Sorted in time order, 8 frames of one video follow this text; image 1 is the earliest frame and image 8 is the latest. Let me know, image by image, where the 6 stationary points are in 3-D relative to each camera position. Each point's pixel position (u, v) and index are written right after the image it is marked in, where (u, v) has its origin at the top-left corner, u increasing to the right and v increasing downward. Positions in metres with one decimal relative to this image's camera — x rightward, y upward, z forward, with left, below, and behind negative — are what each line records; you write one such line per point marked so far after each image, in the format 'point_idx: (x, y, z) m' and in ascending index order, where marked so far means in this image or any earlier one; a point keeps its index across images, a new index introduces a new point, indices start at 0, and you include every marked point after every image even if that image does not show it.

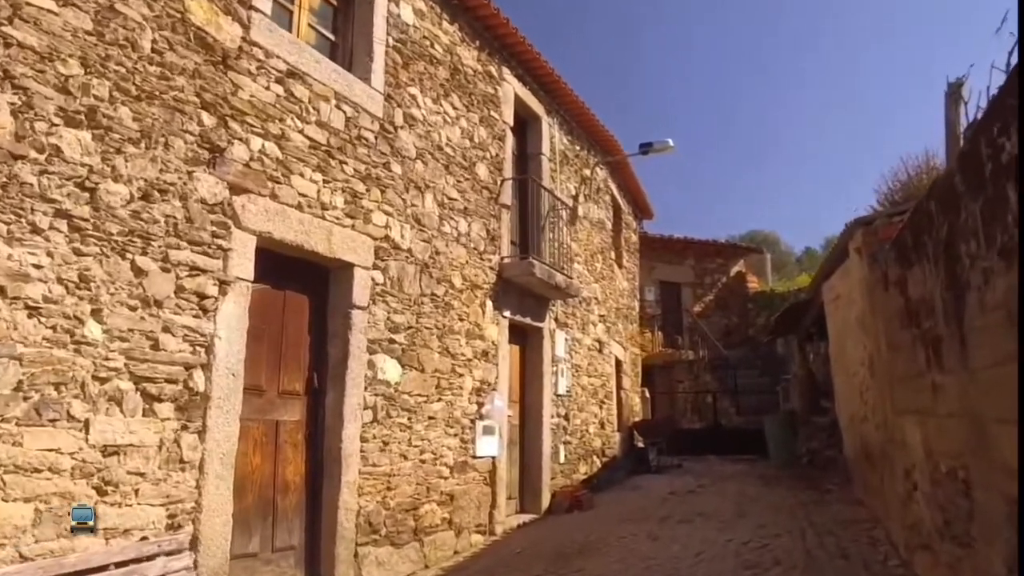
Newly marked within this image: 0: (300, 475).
0: (-2.4, -2.1, +4.9) m
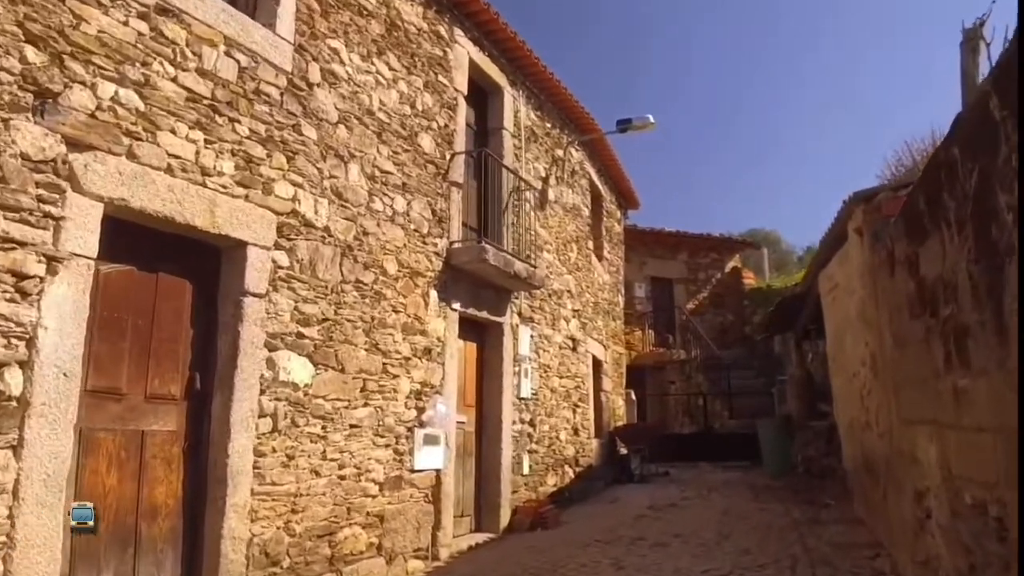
0: (-3.1, -1.9, +4.0) m
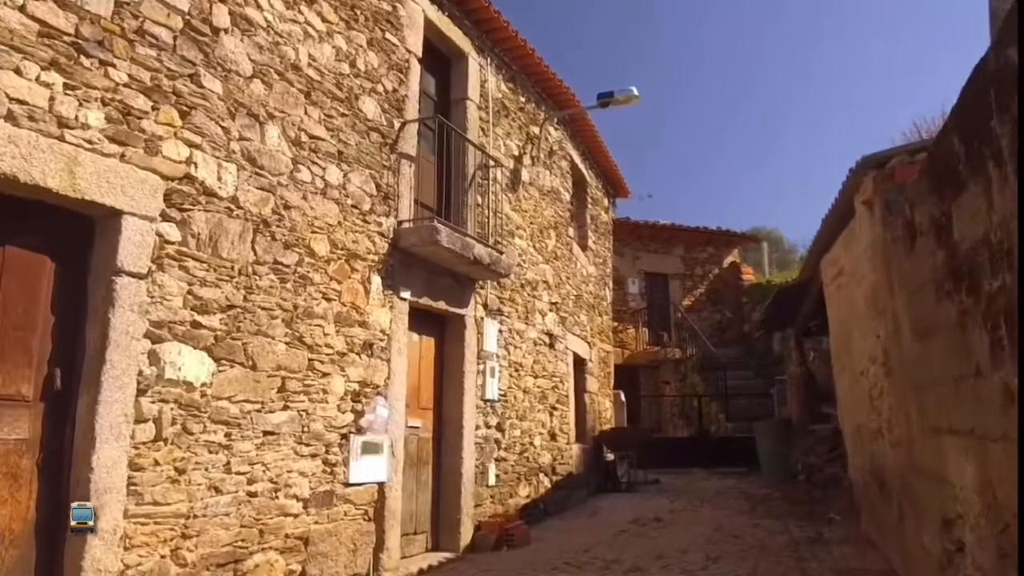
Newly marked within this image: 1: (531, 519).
0: (-3.7, -1.8, +3.3) m
1: (+0.3, -3.7, +7.0) m
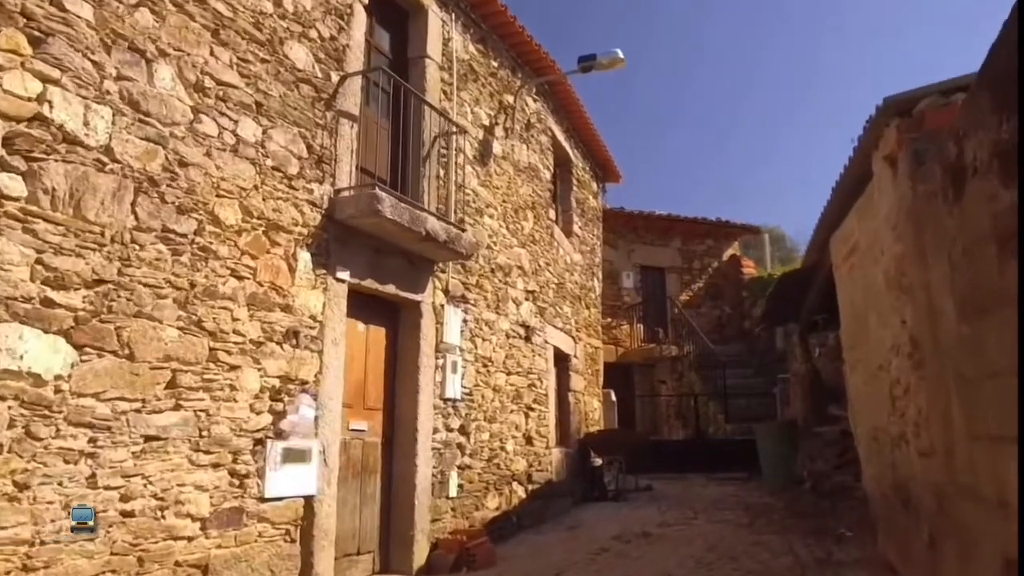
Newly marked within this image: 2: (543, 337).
0: (-4.2, -1.5, +2.5) m
1: (-0.2, -3.5, +6.2) m
2: (+0.5, -0.8, +7.3) m
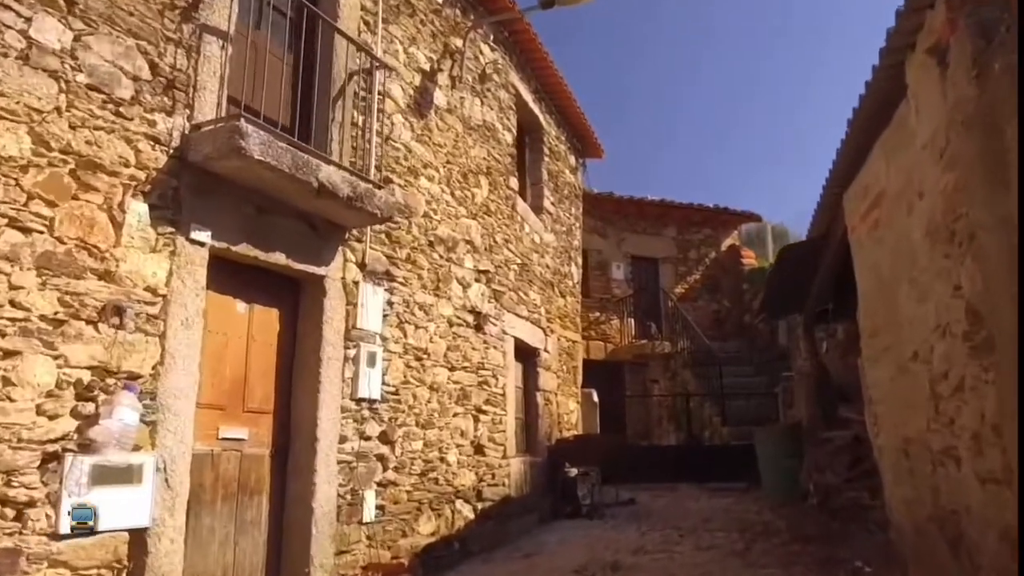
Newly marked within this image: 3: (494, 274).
0: (-4.9, -1.2, +1.4) m
1: (-0.9, -3.2, +5.0) m
2: (-0.2, -0.6, +6.2) m
3: (-0.3, +0.2, +6.1) m
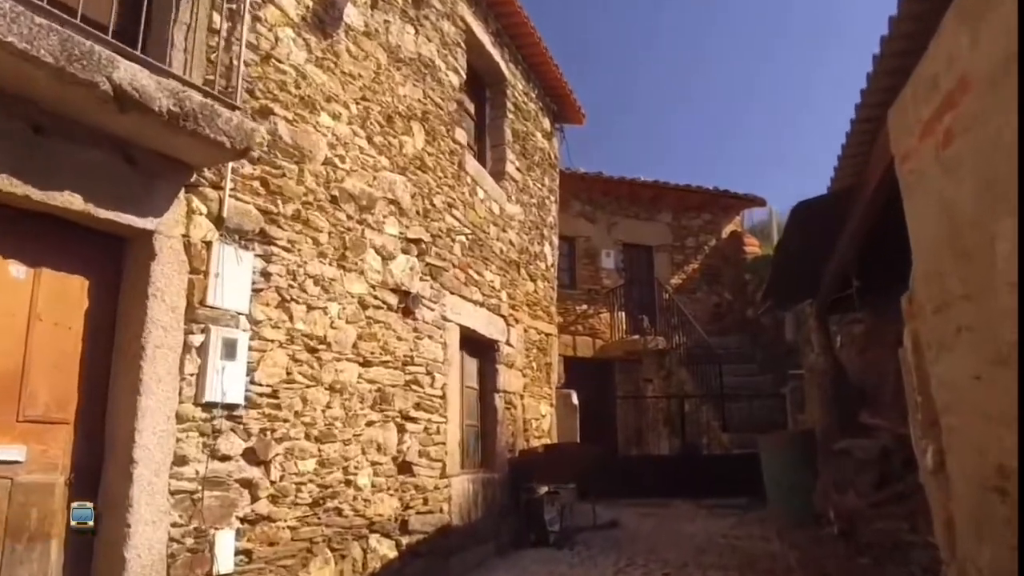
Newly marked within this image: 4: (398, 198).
0: (-5.6, -1.0, +0.2) m
1: (-1.5, -2.9, +3.8) m
2: (-0.8, -0.3, +4.9) m
3: (-0.9, +0.5, +4.9) m
4: (-1.2, +0.9, +4.6) m
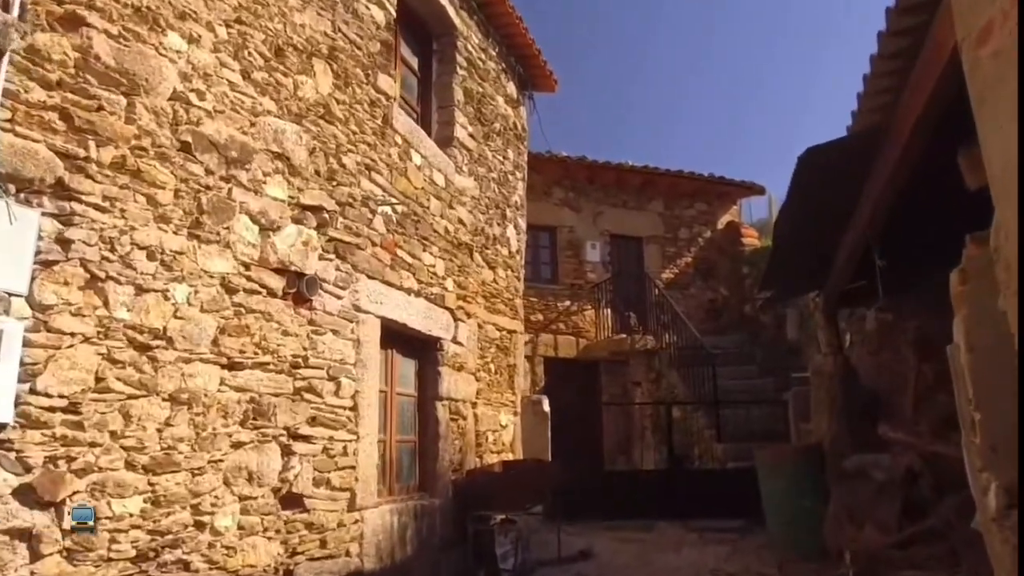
0: (-6.3, -0.8, -0.8) m
1: (-2.2, -2.7, +2.8) m
2: (-1.4, -0.1, +3.9) m
3: (-1.5, +0.6, +3.9) m
4: (-1.8, +1.1, +3.6) m
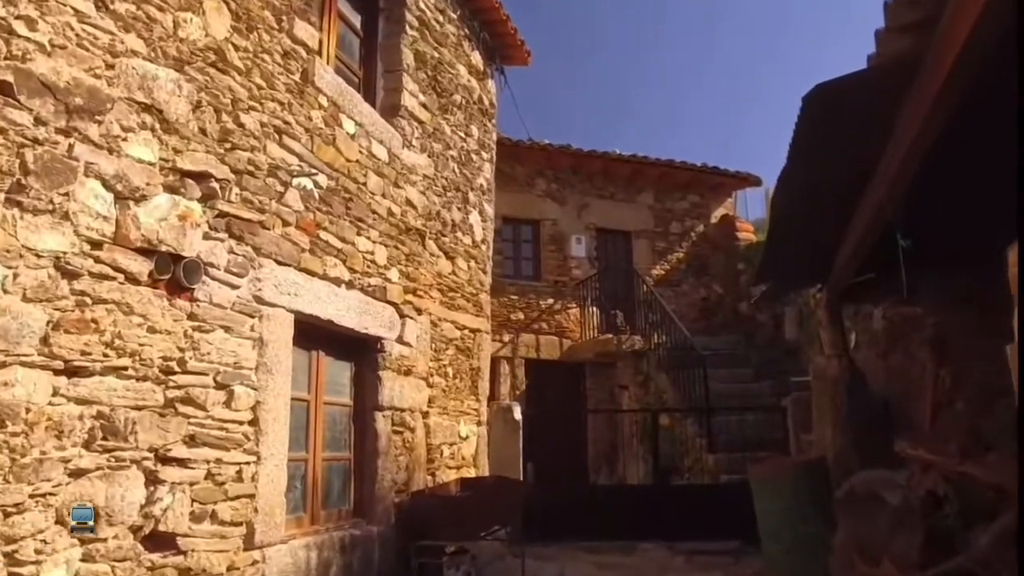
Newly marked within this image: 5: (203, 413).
0: (-6.7, -0.7, -1.5) m
1: (-2.6, -2.6, +2.1) m
2: (-1.9, 0.0, +3.2) m
3: (-2.0, +0.7, +3.2) m
4: (-2.3, +1.2, +2.9) m
5: (-2.1, -0.8, +2.9) m
